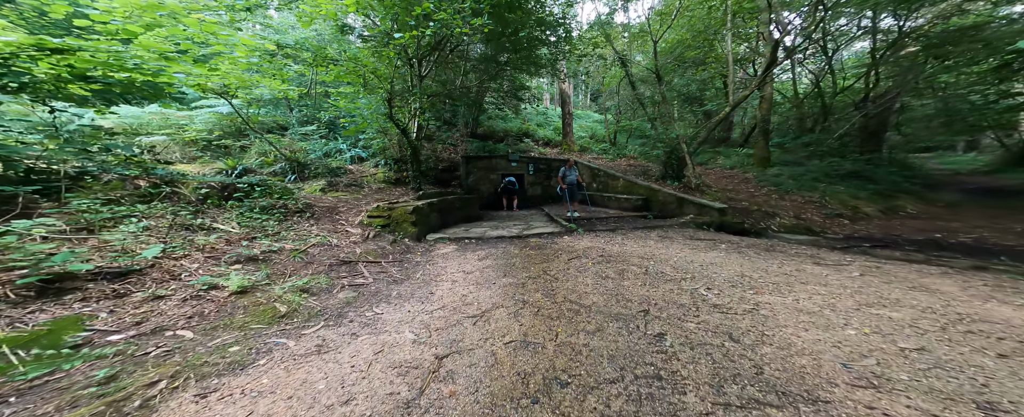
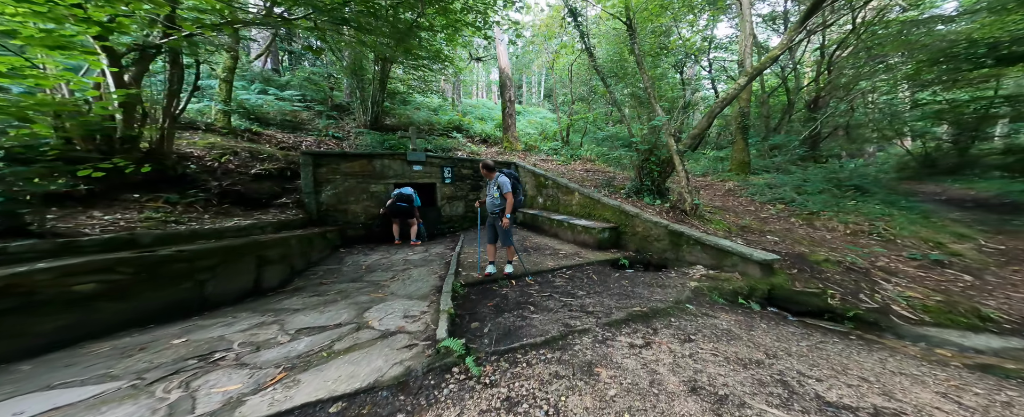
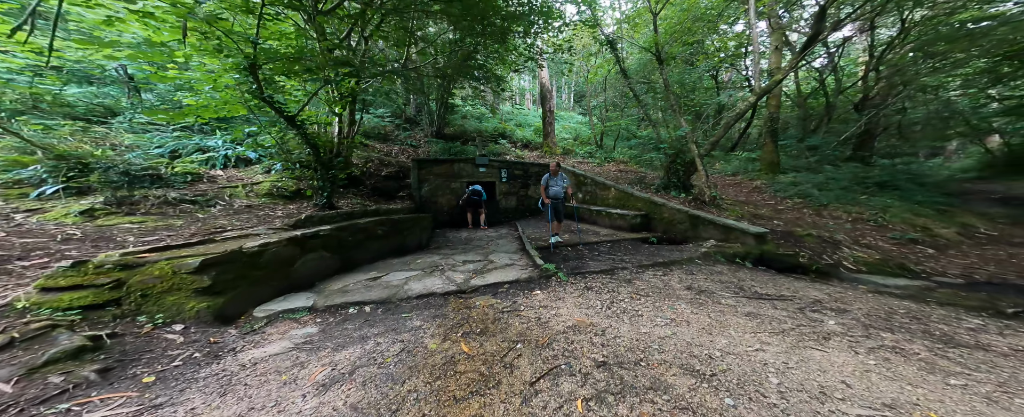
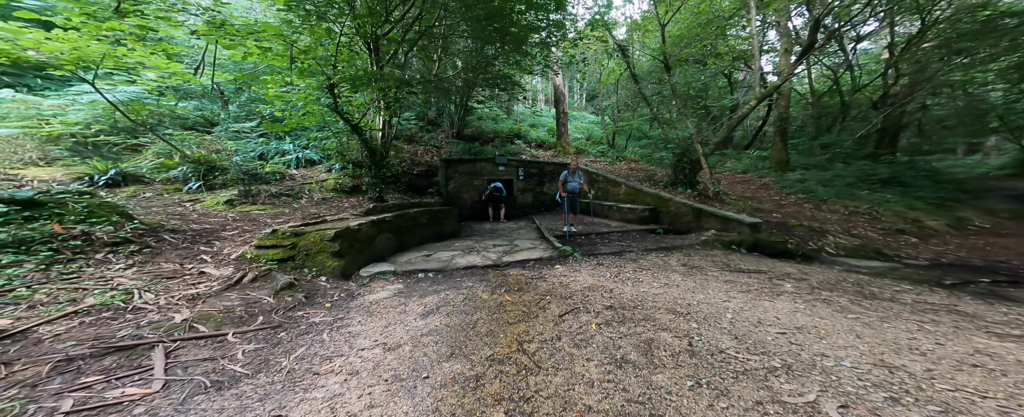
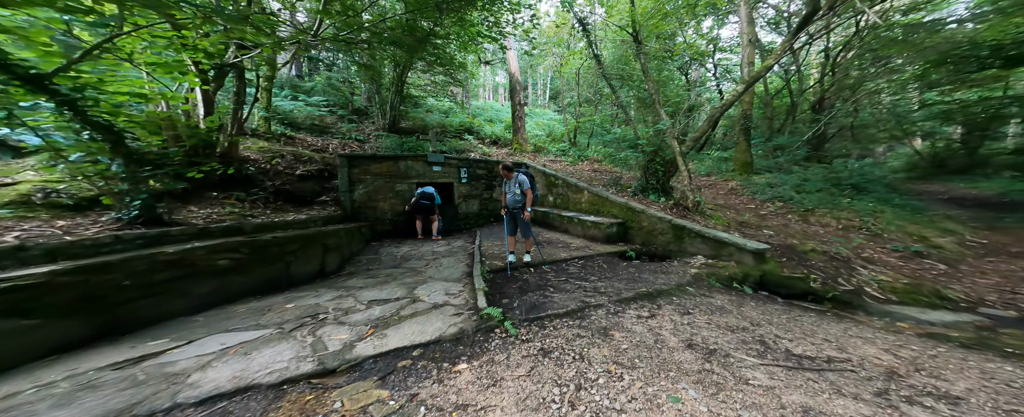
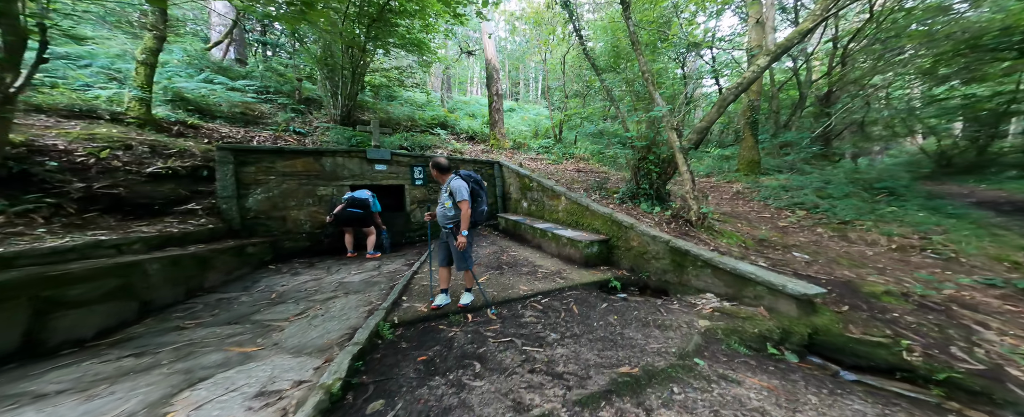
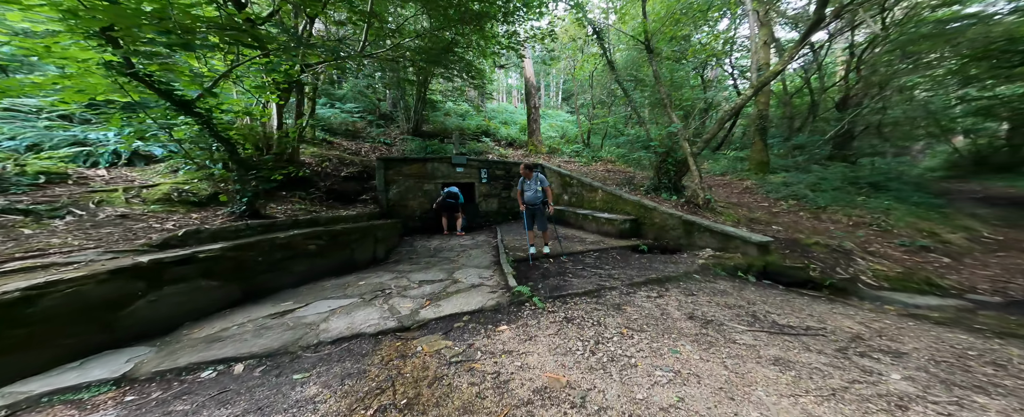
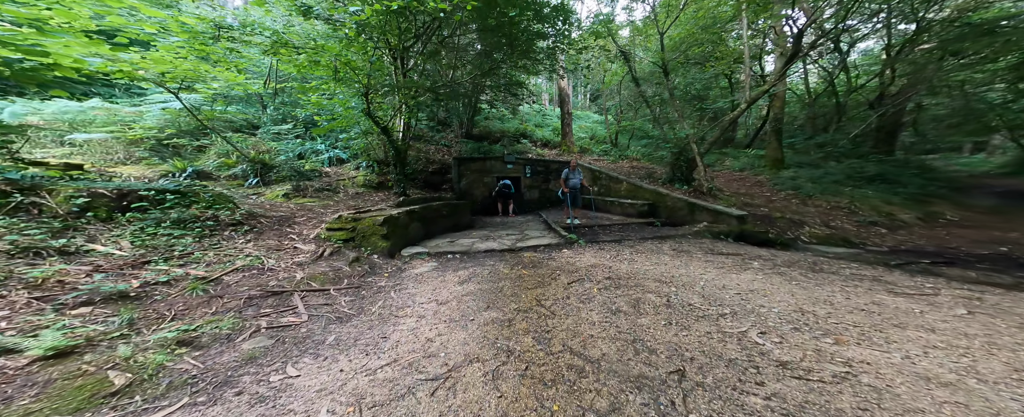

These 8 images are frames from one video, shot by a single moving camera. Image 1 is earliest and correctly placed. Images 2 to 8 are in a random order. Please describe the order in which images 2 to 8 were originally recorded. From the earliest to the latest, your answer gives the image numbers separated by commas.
8, 4, 3, 7, 5, 2, 6
